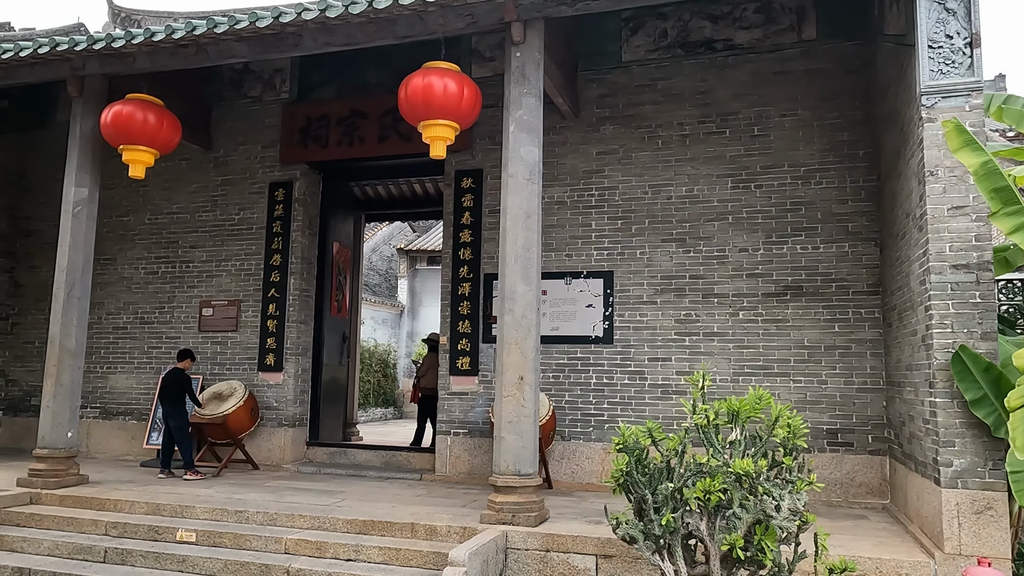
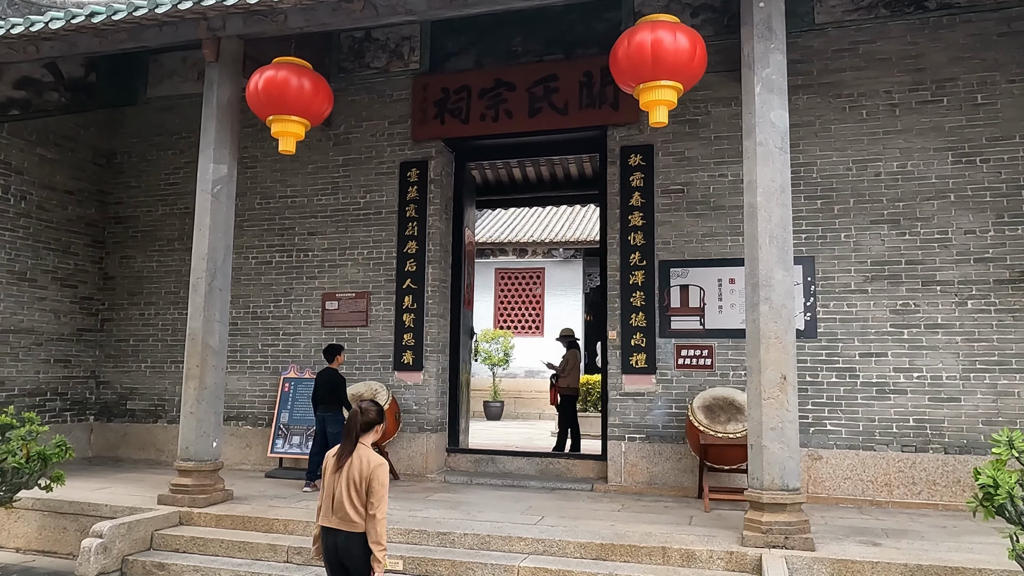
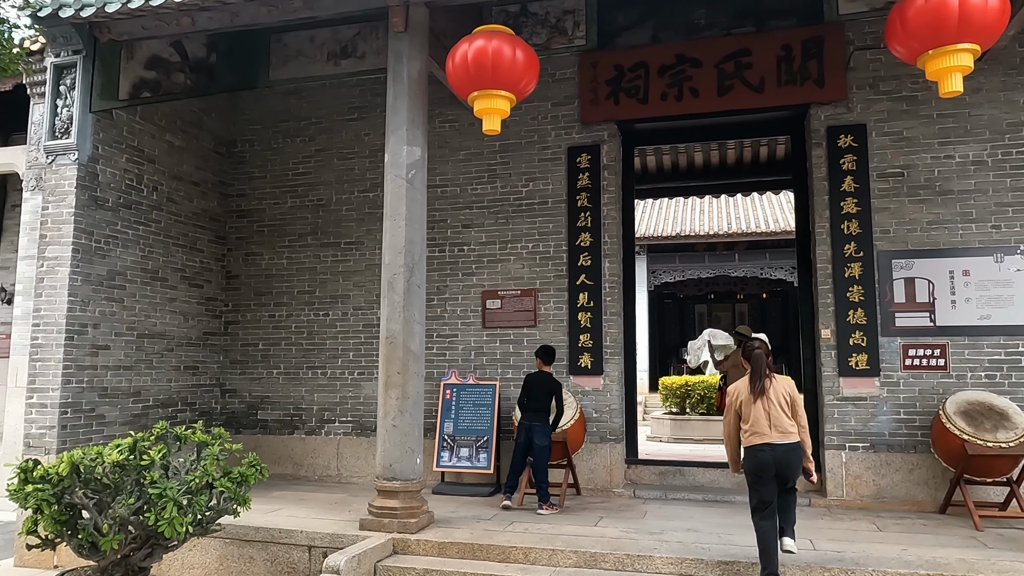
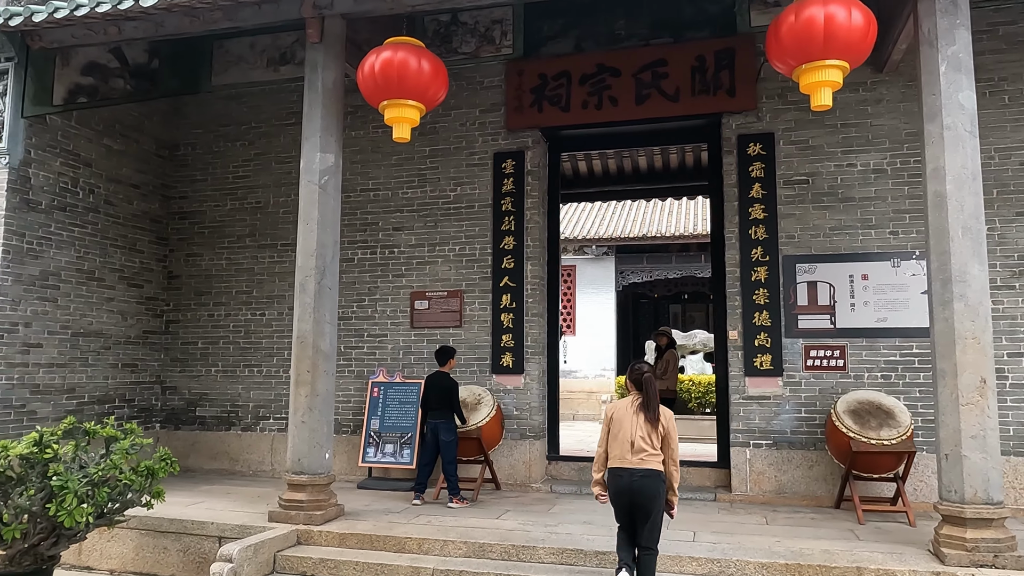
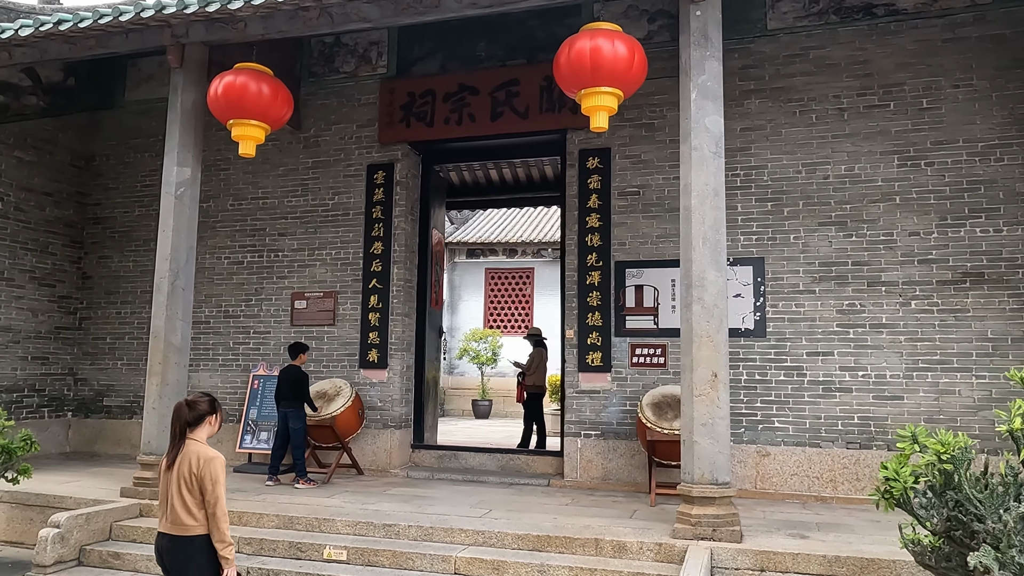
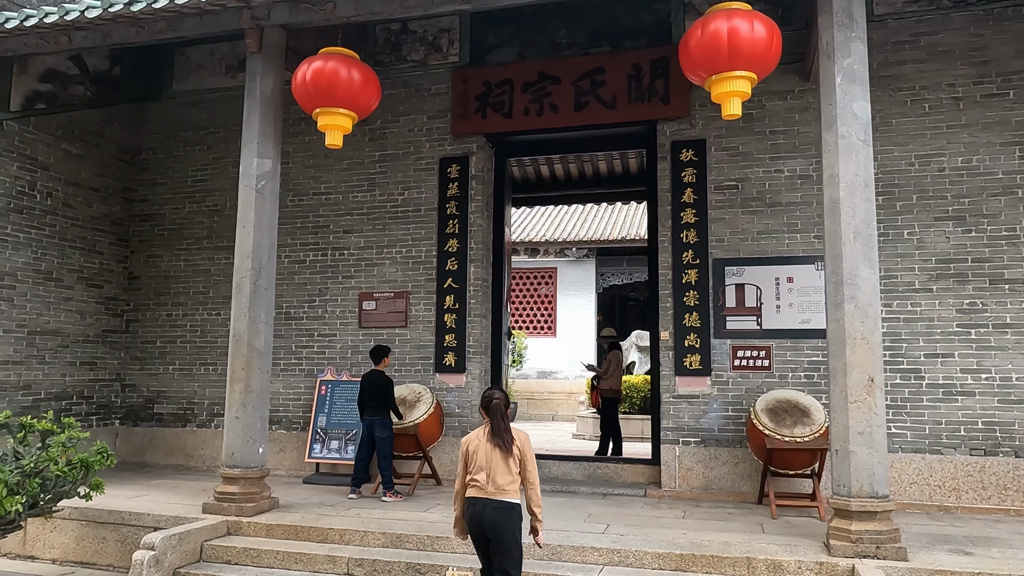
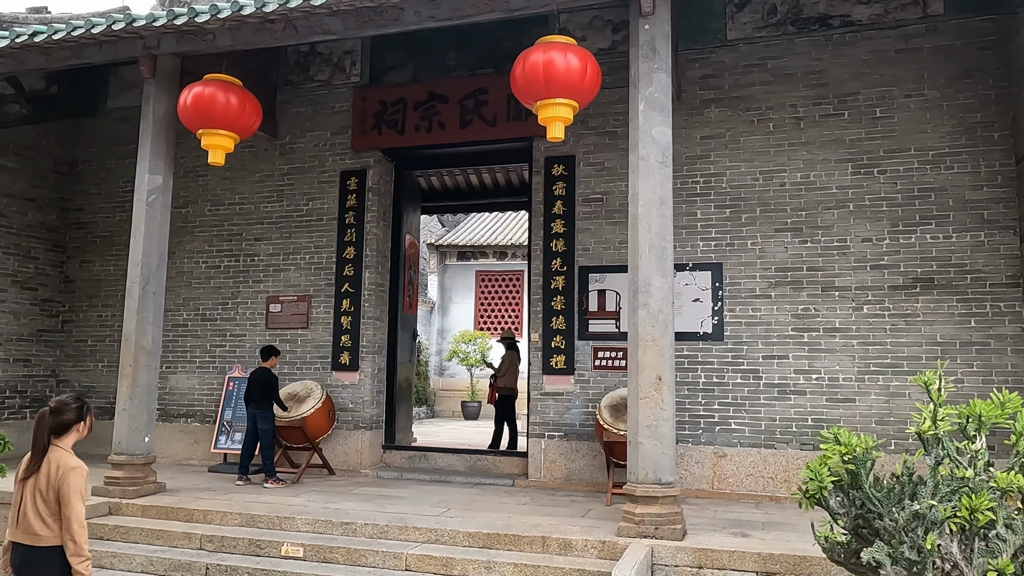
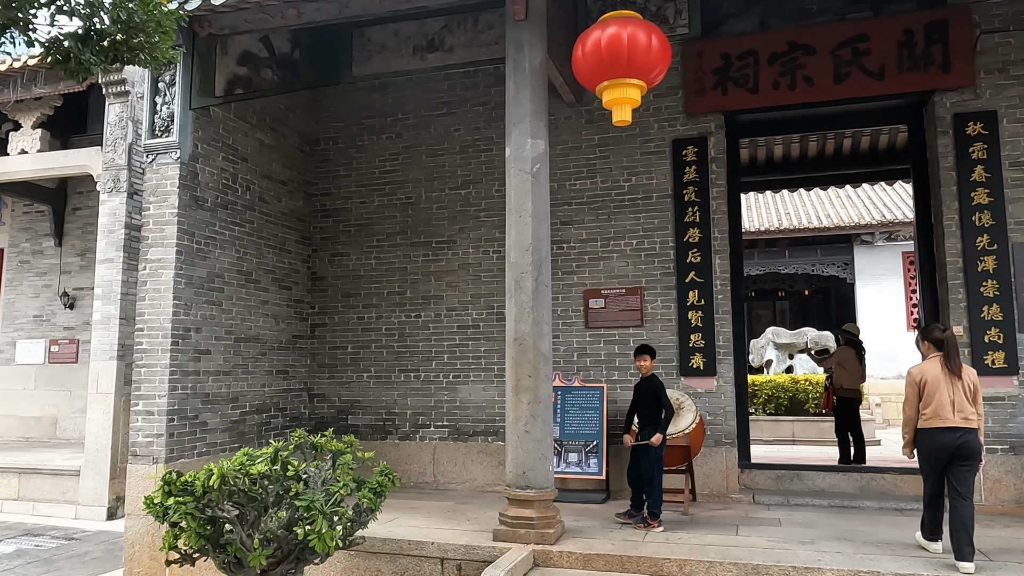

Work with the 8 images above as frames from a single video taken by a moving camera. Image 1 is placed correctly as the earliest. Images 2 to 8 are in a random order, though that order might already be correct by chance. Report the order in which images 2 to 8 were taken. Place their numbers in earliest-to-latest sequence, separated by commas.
7, 5, 2, 6, 4, 3, 8
